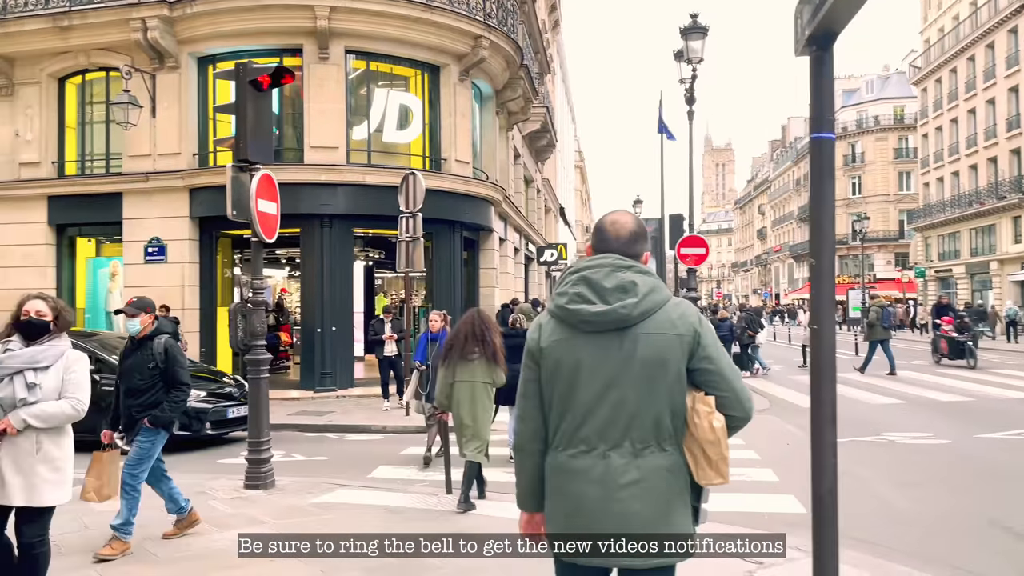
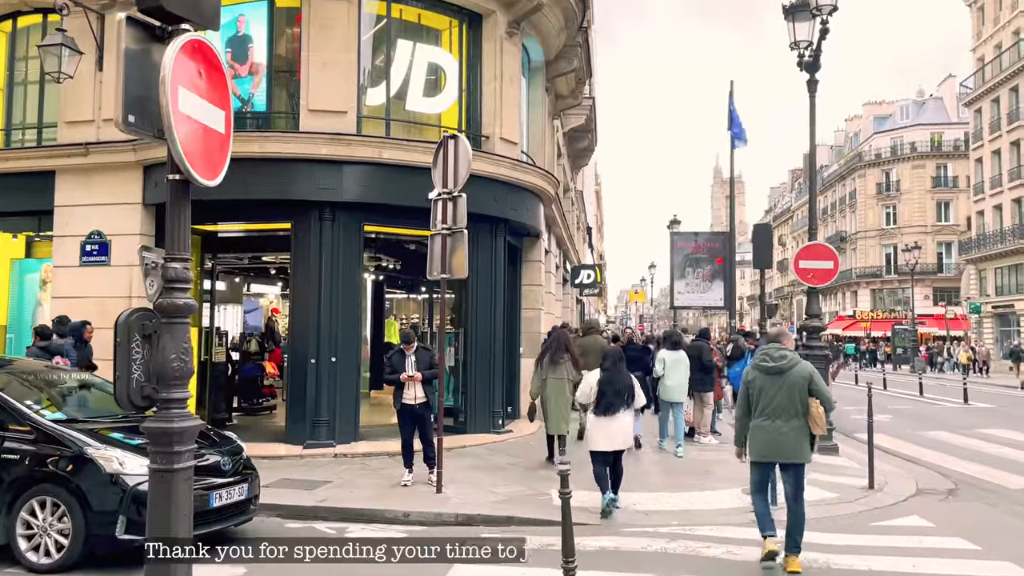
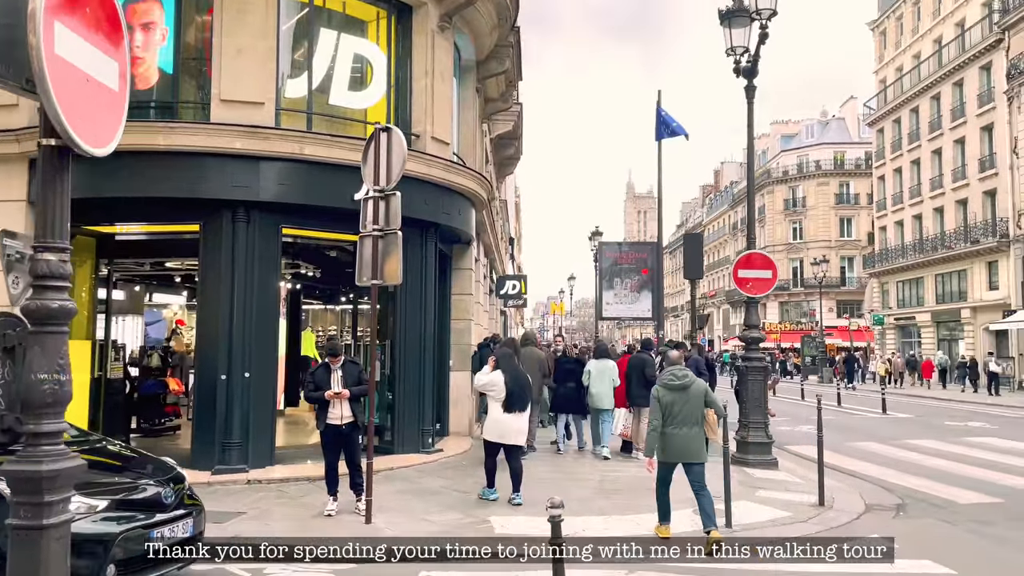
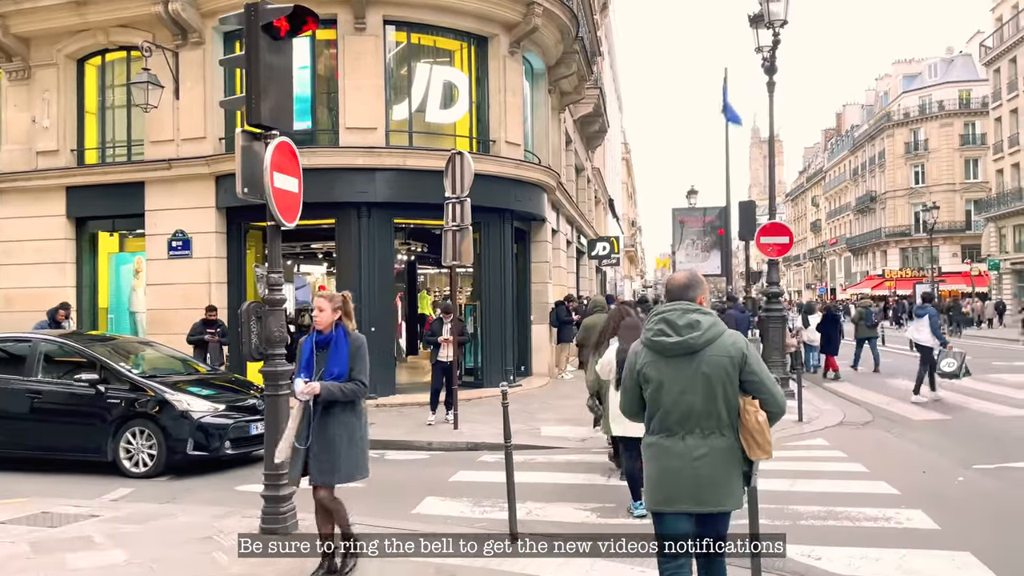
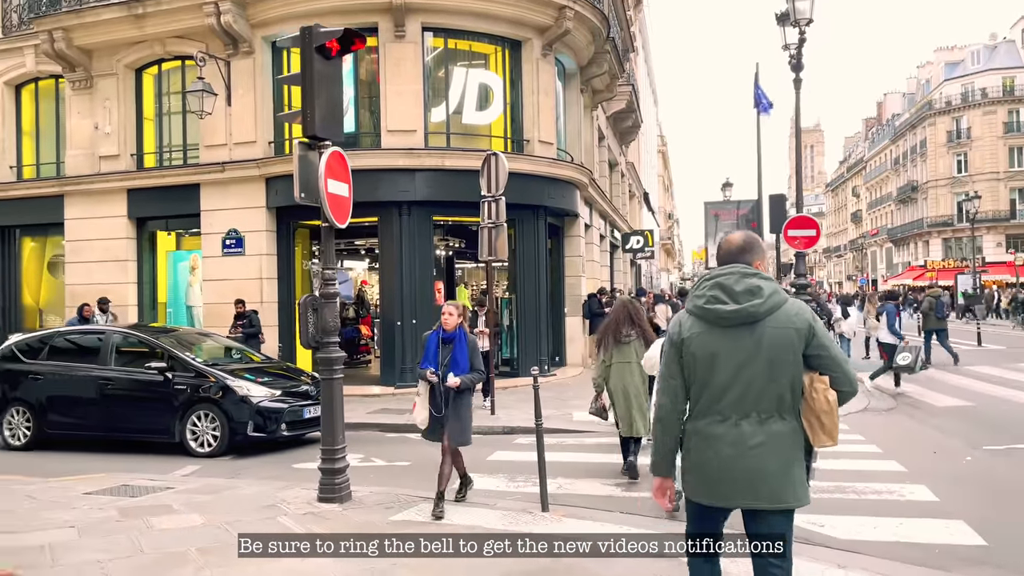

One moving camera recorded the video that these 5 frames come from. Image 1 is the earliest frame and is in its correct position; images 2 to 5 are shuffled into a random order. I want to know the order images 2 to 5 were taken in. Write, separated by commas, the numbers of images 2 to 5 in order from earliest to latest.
5, 4, 2, 3
